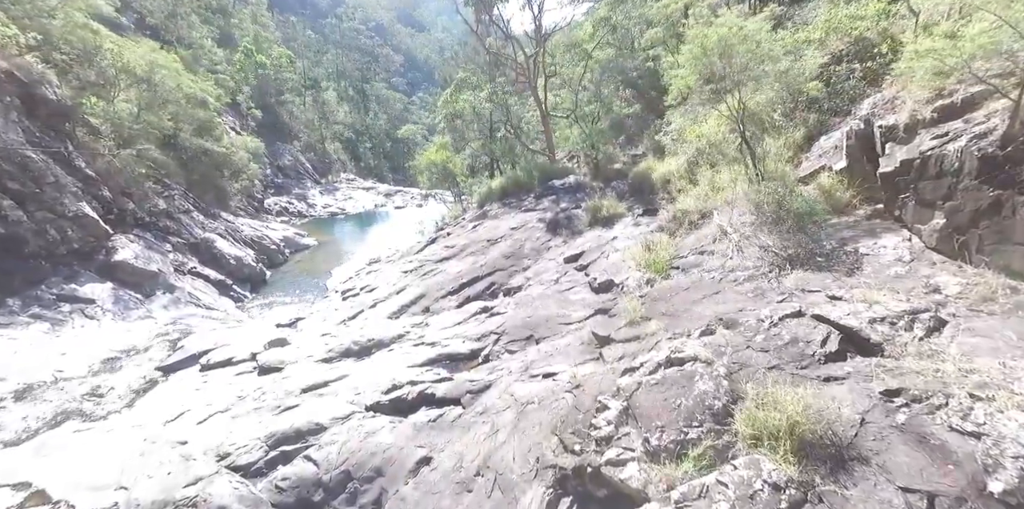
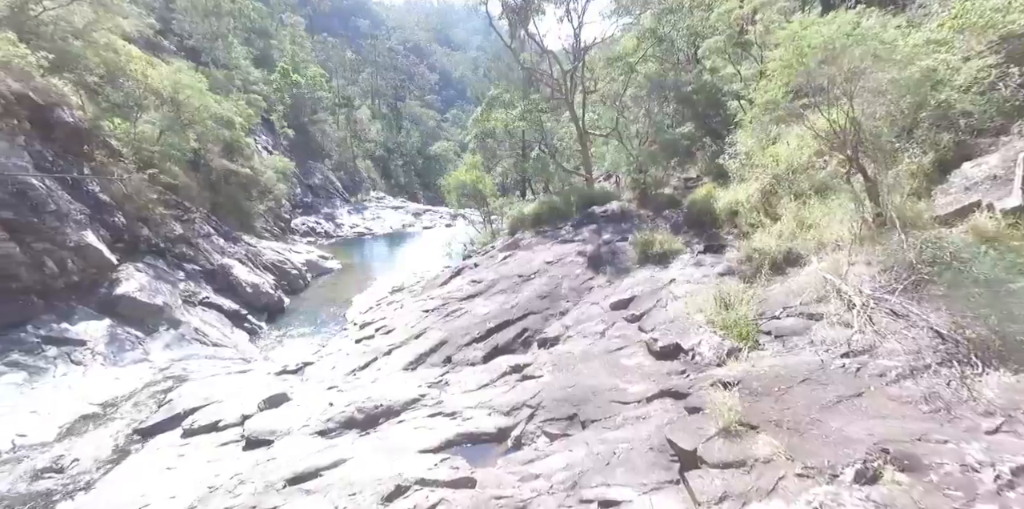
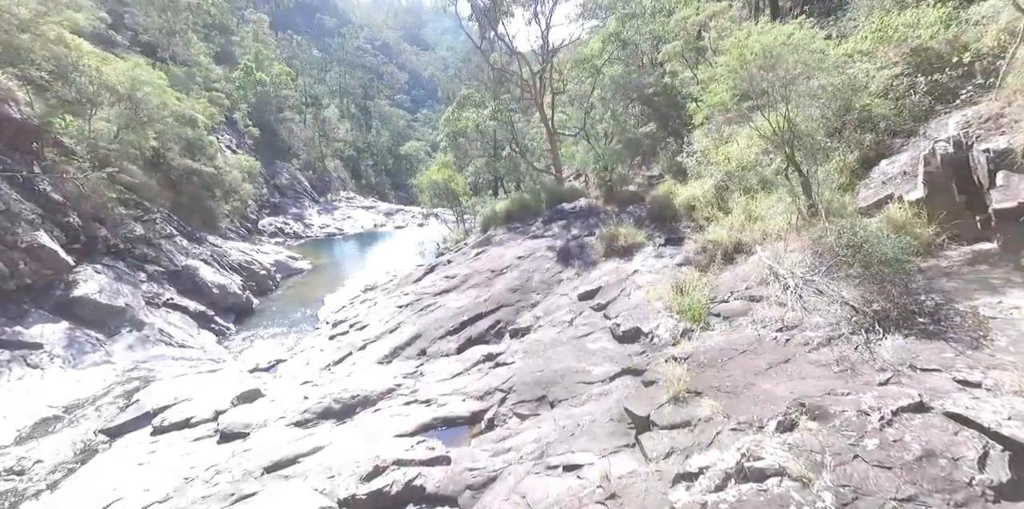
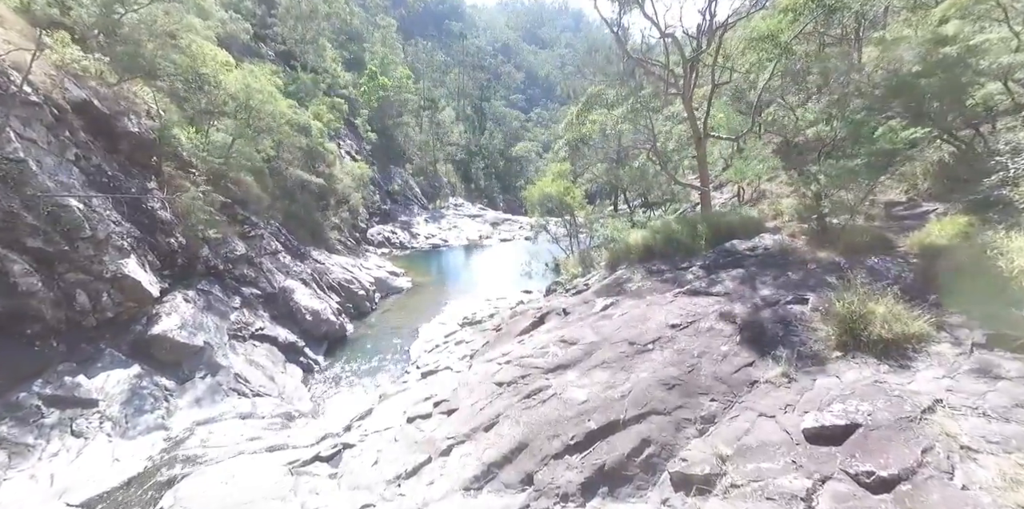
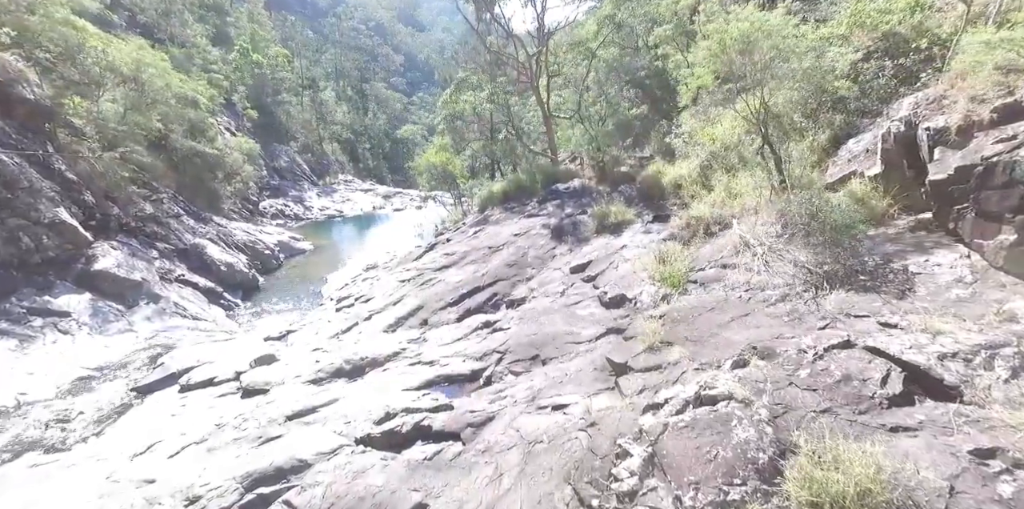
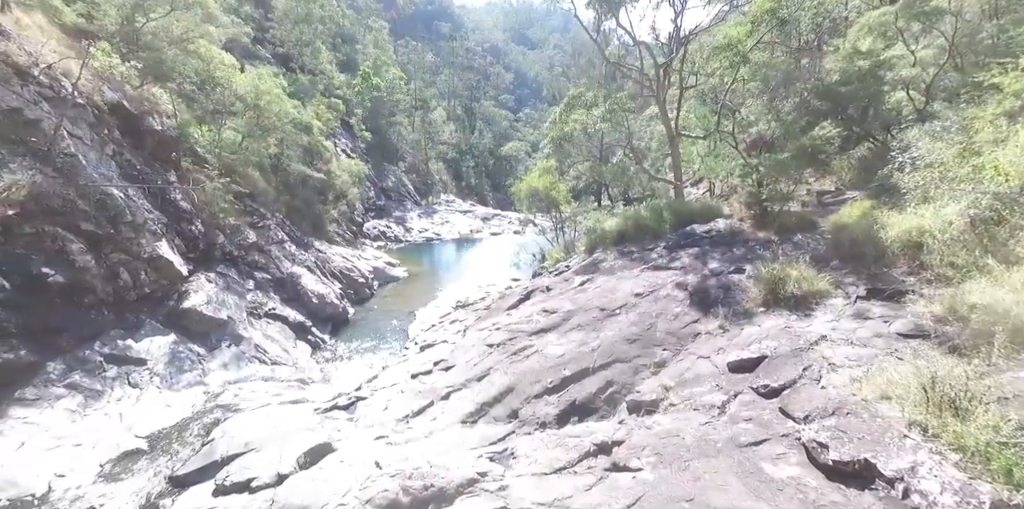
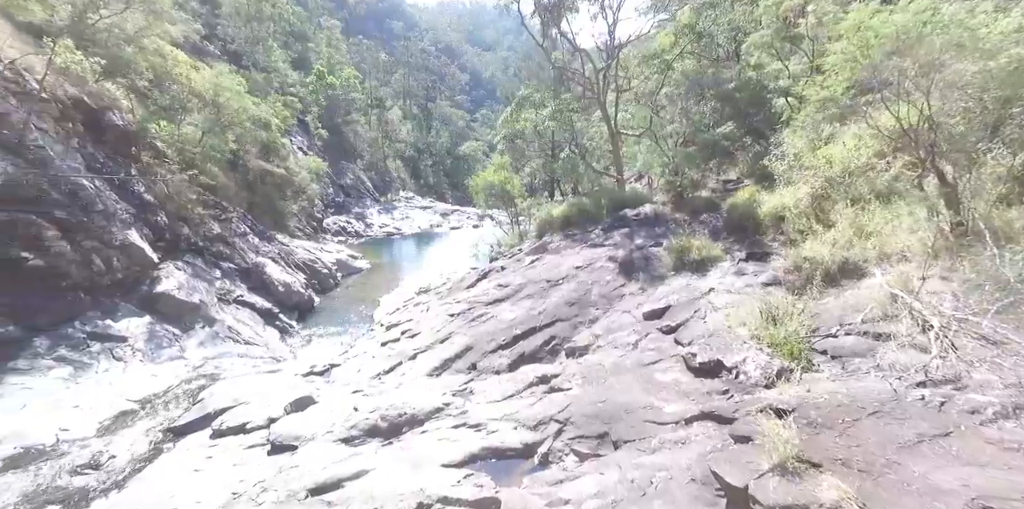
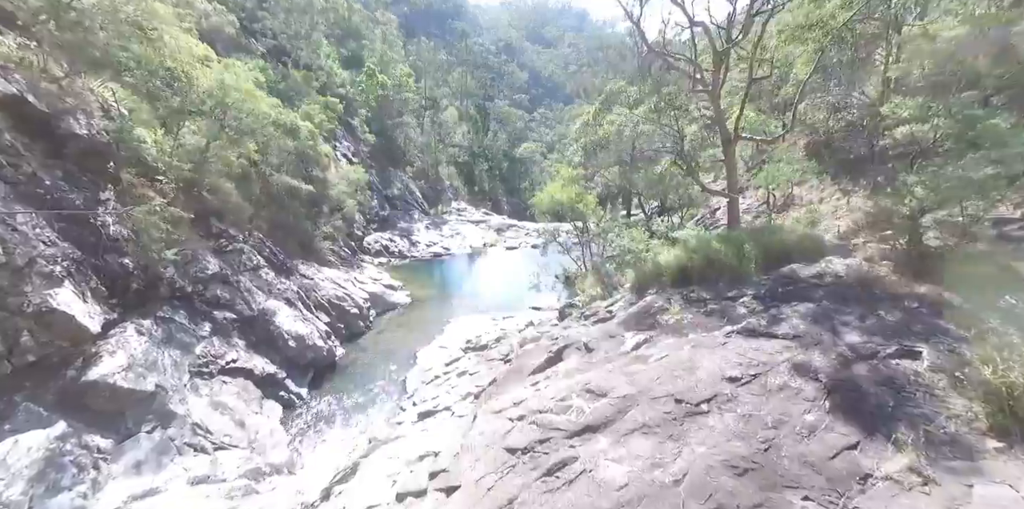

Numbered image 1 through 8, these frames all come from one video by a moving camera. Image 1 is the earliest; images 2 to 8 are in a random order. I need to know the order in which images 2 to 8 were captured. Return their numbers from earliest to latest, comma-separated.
5, 3, 2, 7, 6, 4, 8
